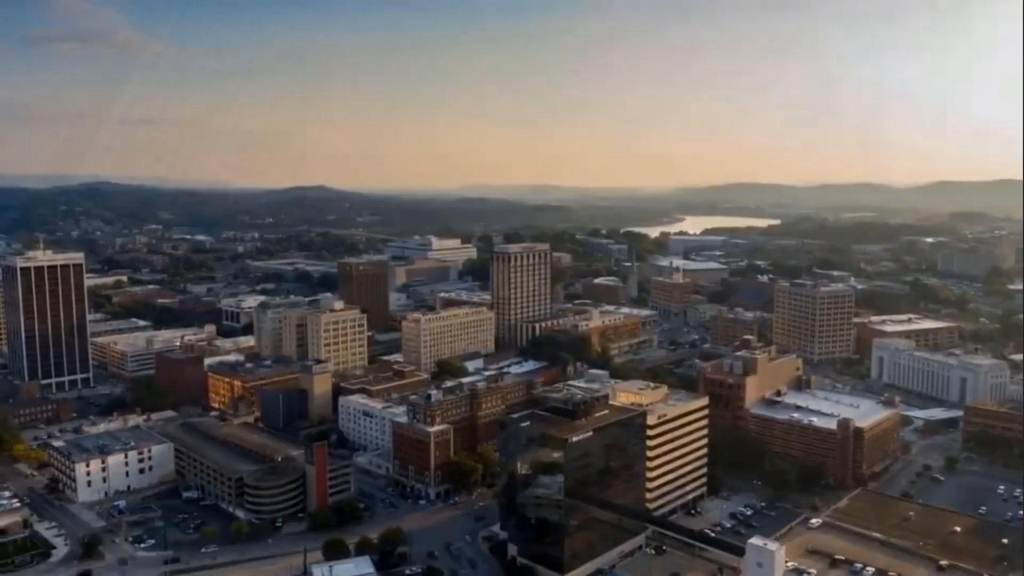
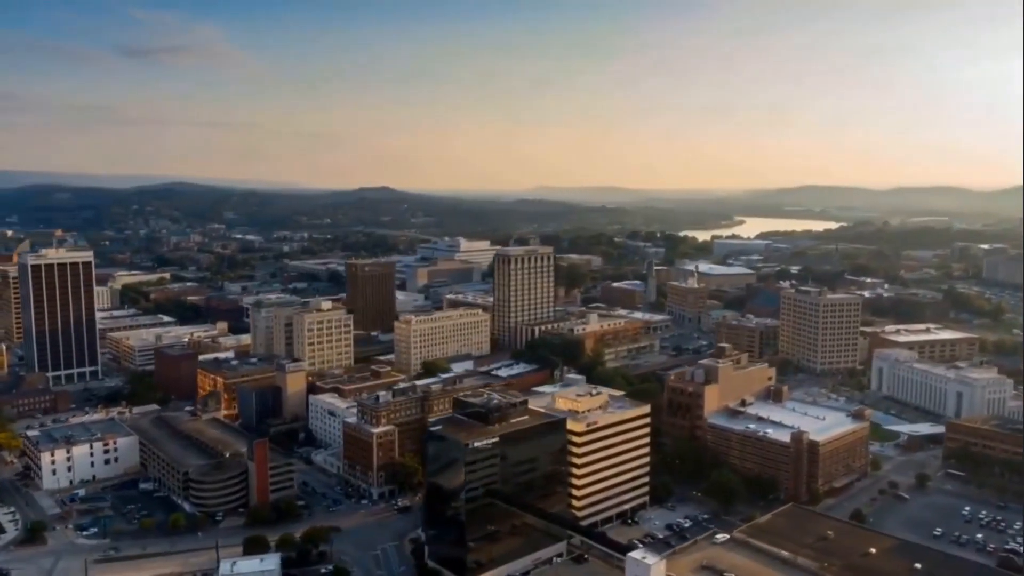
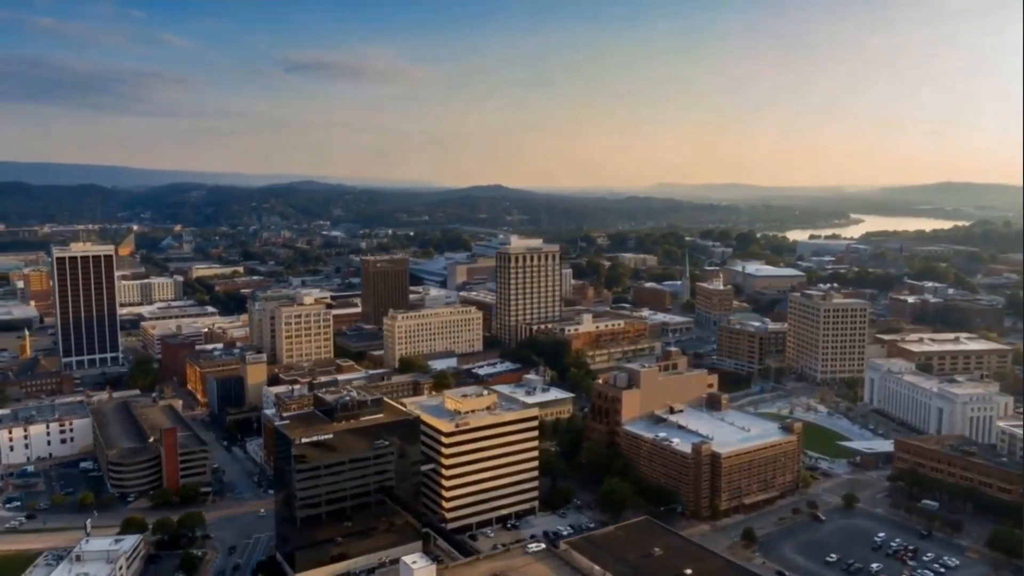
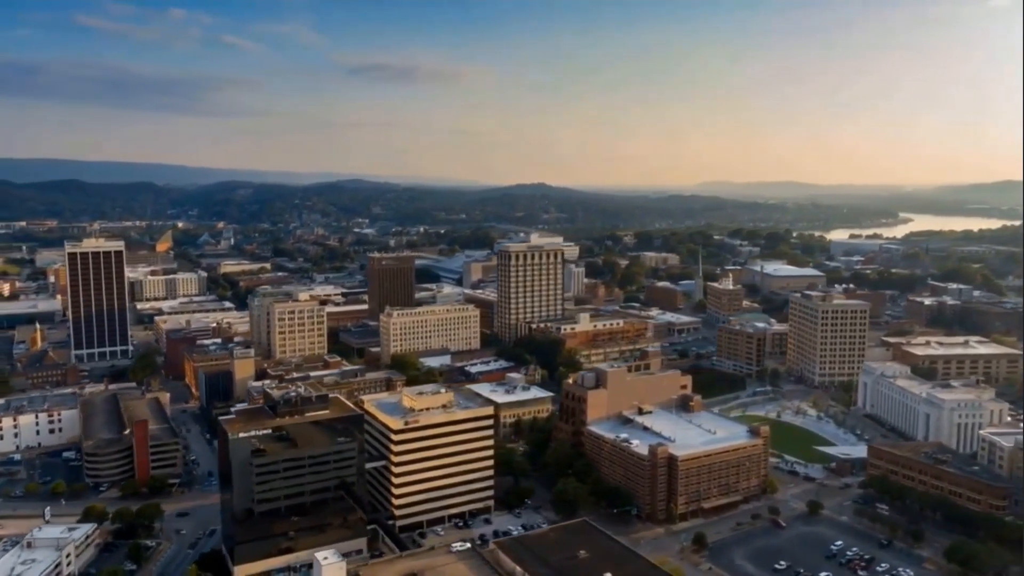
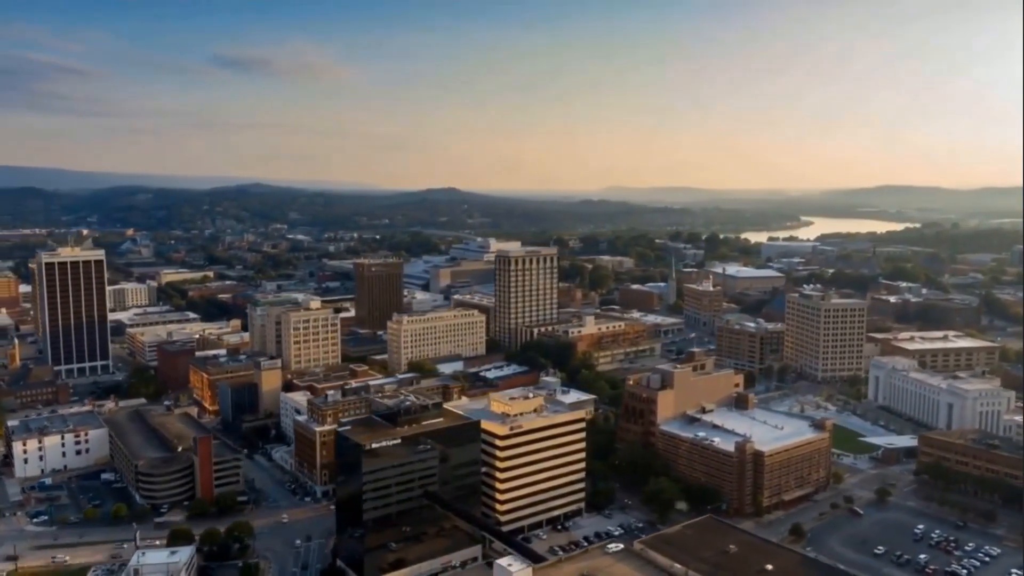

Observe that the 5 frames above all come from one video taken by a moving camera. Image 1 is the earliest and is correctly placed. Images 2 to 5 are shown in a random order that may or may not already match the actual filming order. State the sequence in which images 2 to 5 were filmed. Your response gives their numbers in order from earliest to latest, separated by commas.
2, 5, 3, 4
